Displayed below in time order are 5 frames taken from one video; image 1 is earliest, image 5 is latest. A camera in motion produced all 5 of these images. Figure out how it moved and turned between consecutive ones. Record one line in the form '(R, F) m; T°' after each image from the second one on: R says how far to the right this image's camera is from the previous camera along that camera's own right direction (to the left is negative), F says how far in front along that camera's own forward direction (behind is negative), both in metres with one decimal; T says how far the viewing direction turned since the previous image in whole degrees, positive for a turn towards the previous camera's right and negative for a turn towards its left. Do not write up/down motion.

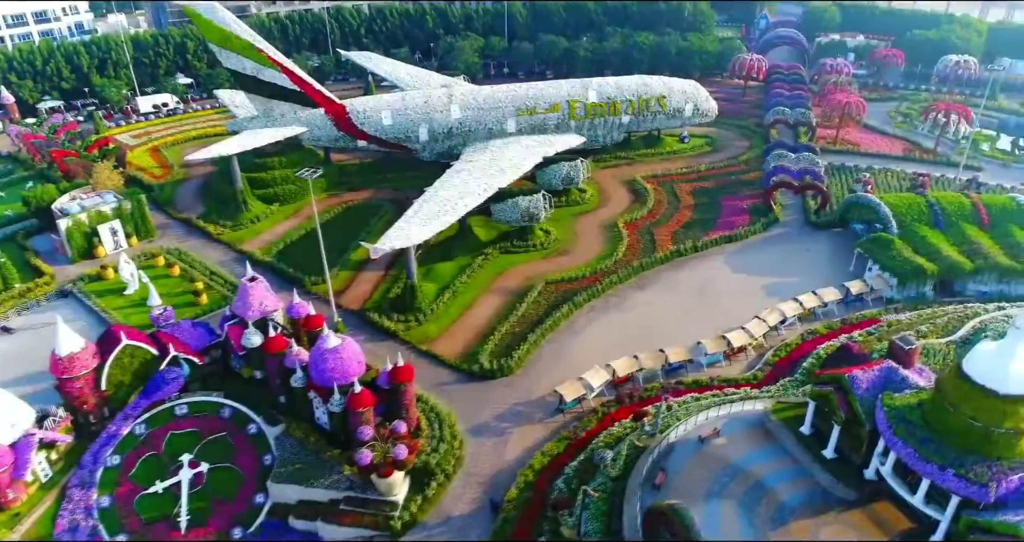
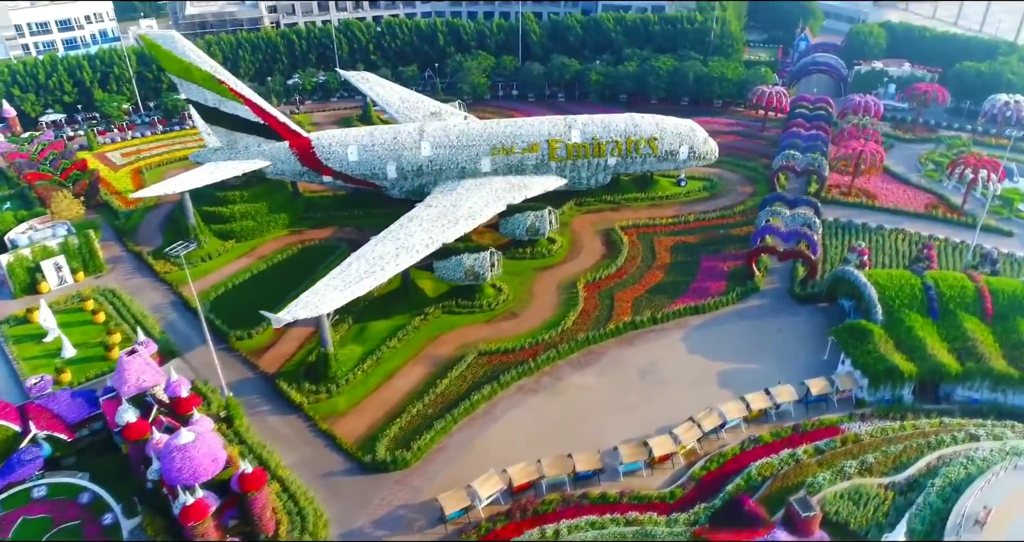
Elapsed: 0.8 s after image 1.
(+5.7, +2.9) m; -5°
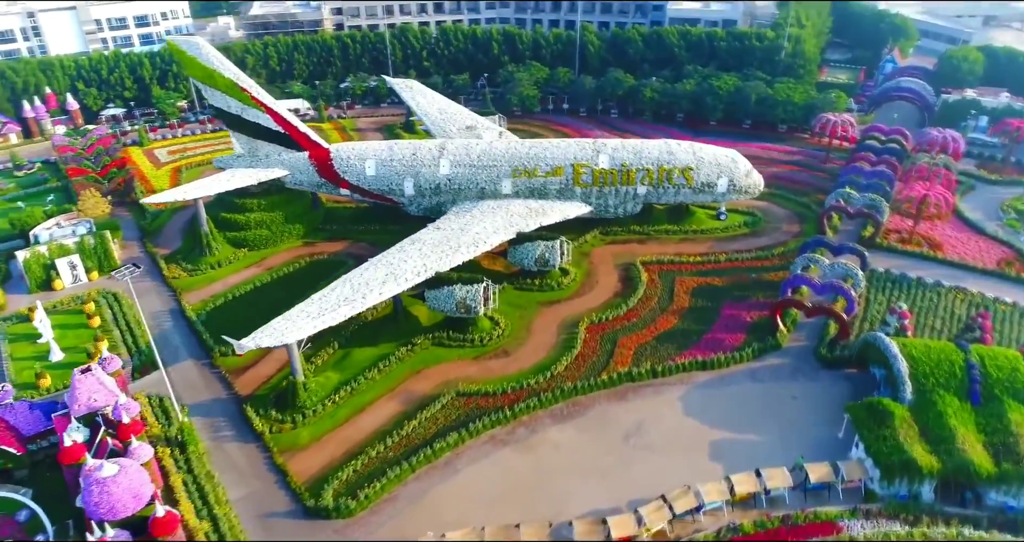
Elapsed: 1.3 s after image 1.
(+3.9, +2.3) m; -7°
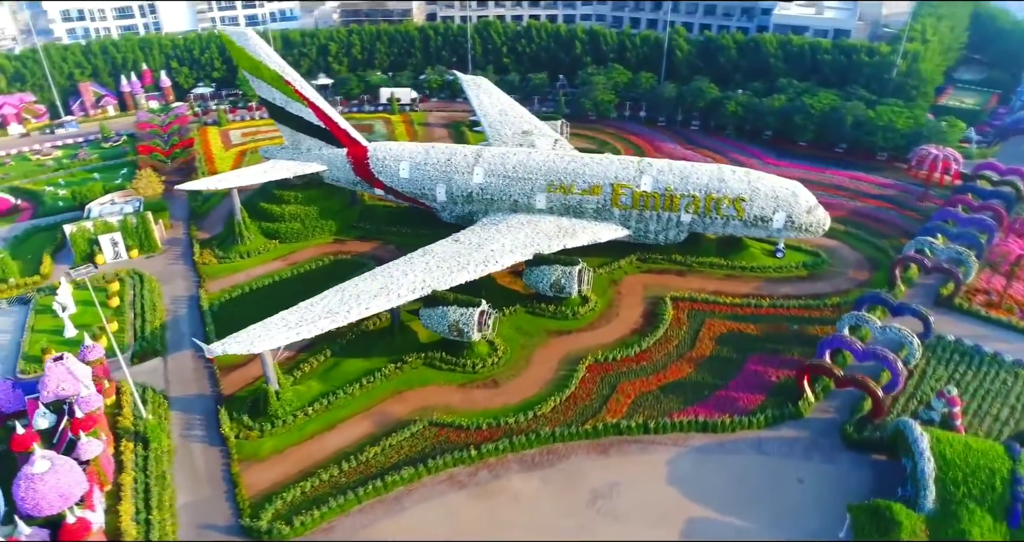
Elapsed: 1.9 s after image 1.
(+4.8, +2.4) m; -9°
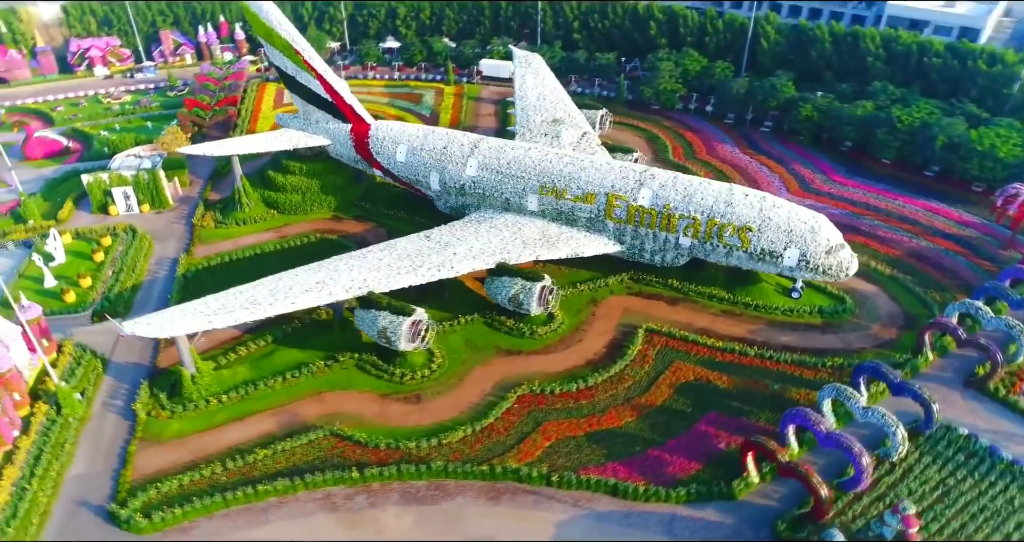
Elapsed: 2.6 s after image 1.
(+7.5, +3.2) m; -11°
